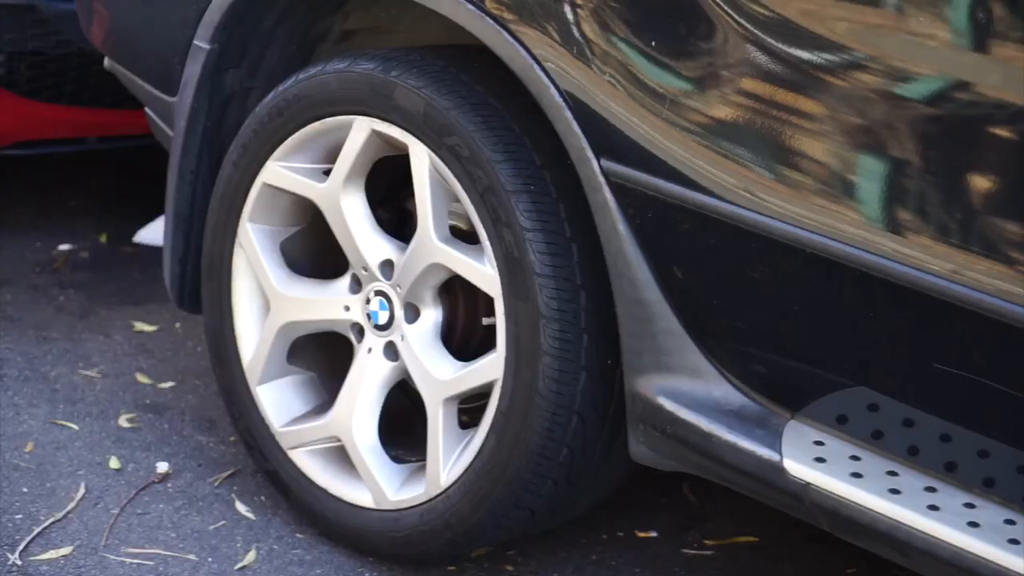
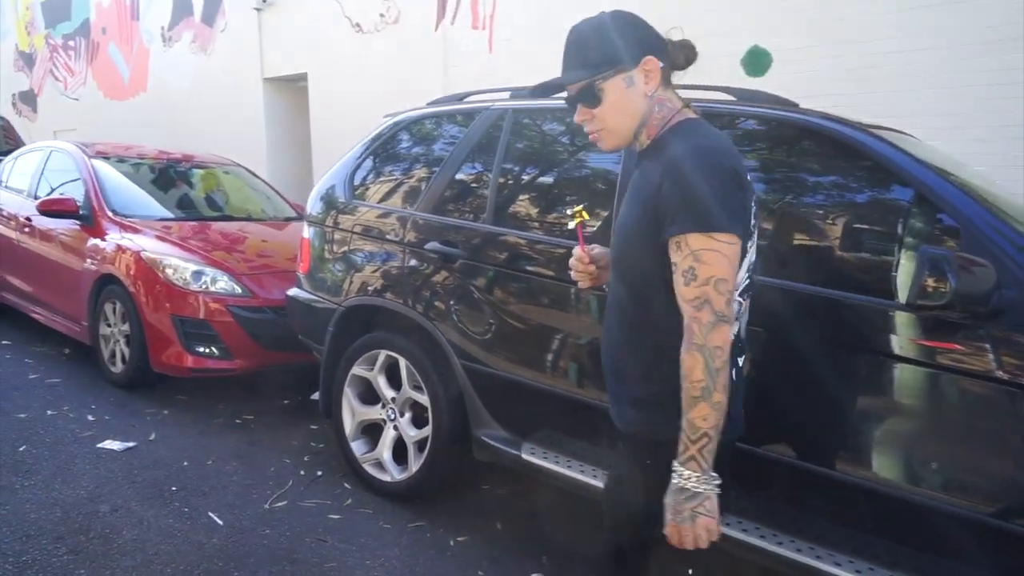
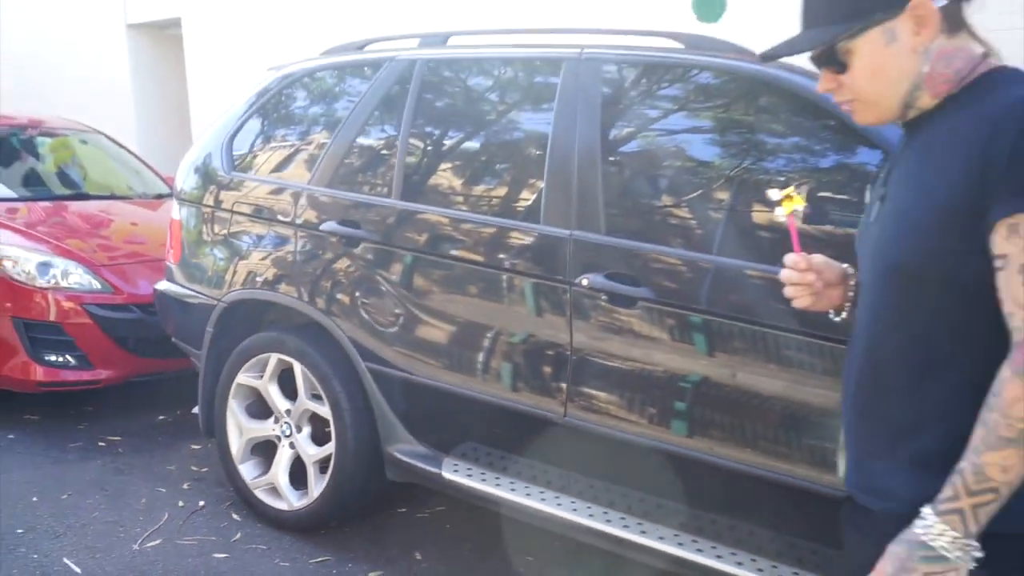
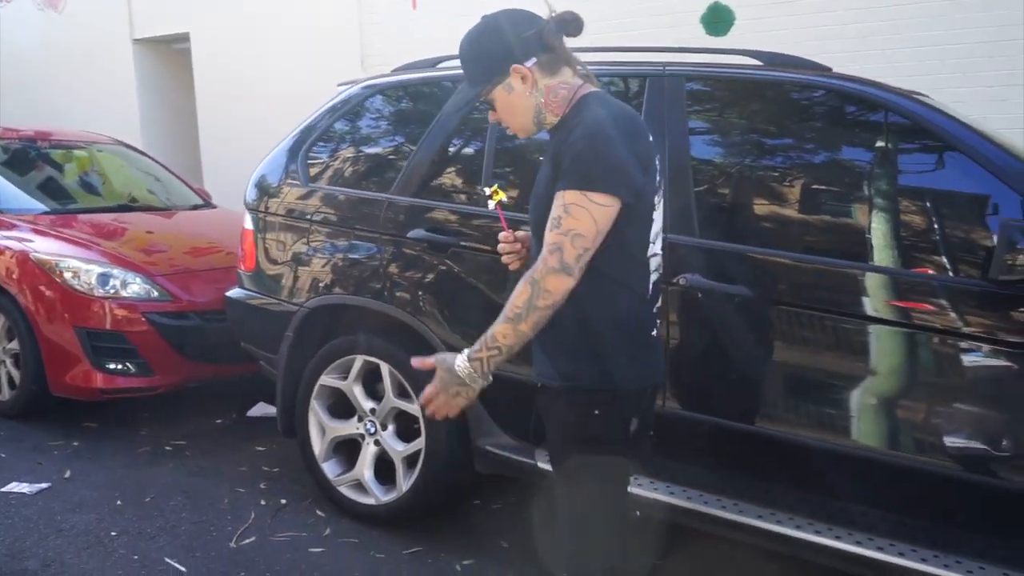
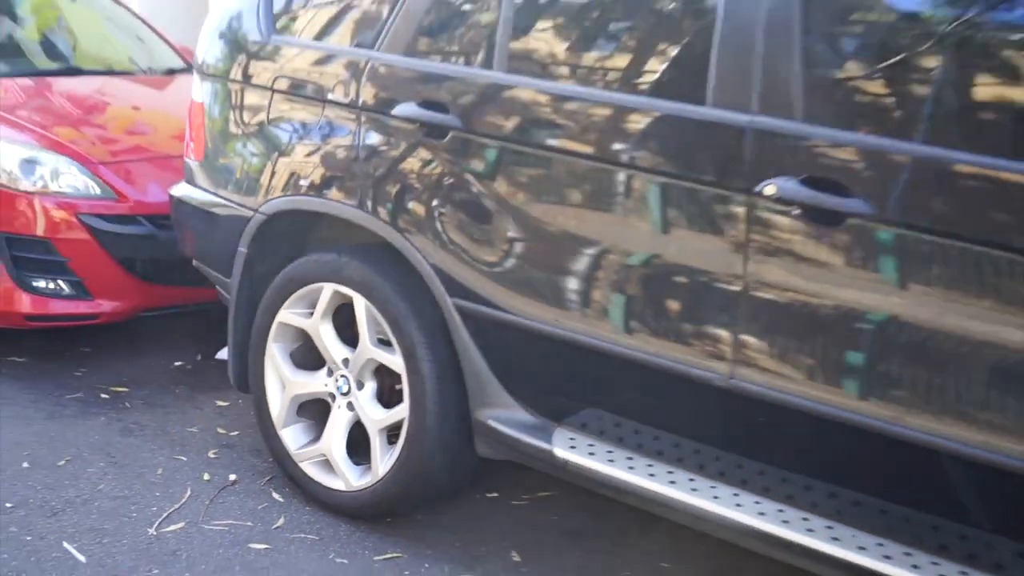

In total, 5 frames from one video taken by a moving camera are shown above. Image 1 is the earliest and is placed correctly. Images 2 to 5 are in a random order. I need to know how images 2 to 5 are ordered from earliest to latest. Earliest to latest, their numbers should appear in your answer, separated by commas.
5, 3, 2, 4
